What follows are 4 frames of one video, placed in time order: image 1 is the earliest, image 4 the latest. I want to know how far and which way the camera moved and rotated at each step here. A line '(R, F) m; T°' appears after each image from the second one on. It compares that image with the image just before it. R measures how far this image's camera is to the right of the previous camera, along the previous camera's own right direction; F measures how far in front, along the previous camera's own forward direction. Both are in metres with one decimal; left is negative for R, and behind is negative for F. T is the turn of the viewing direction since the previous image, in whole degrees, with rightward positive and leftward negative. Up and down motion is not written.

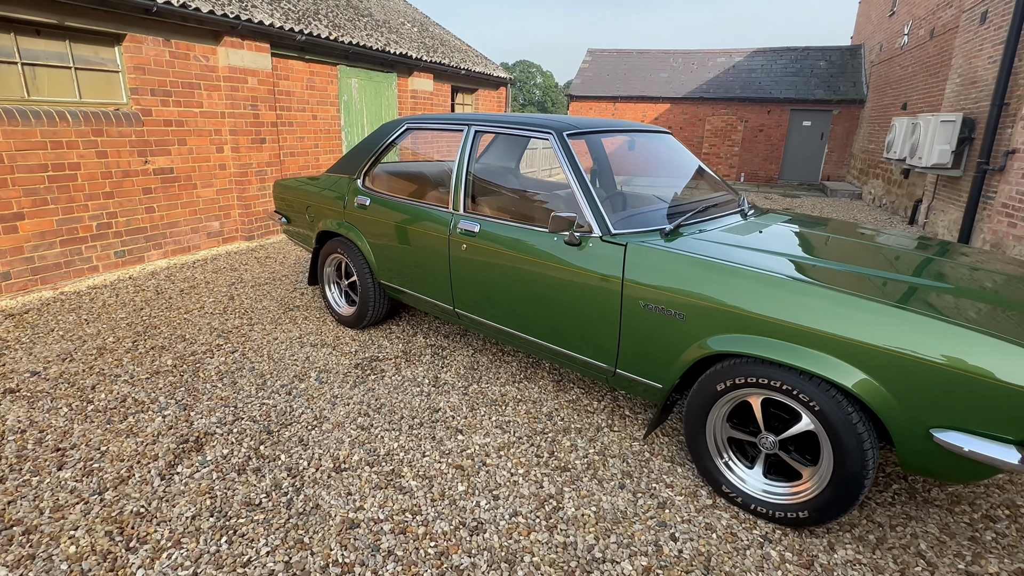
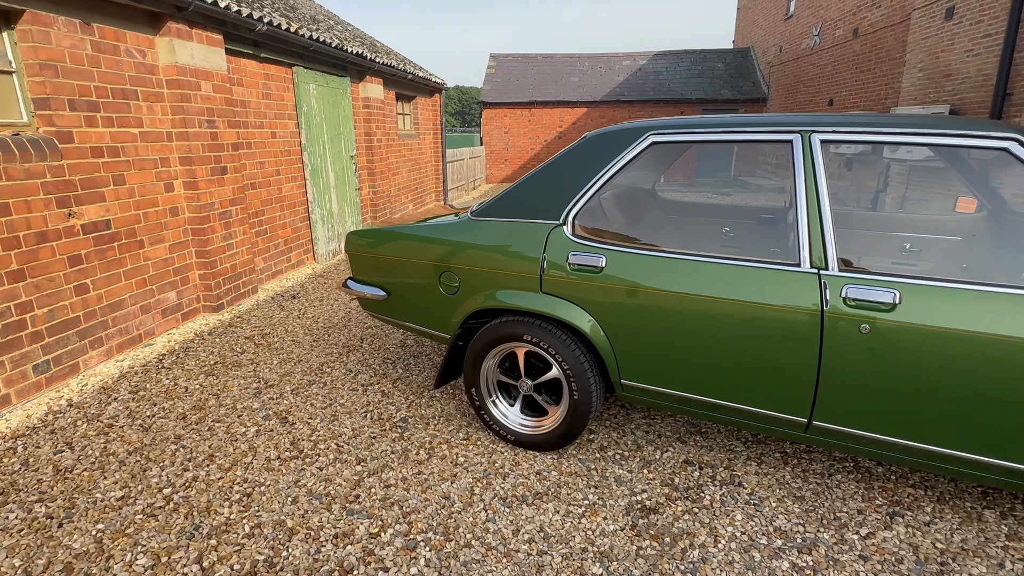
(-1.9, +1.5) m; +14°
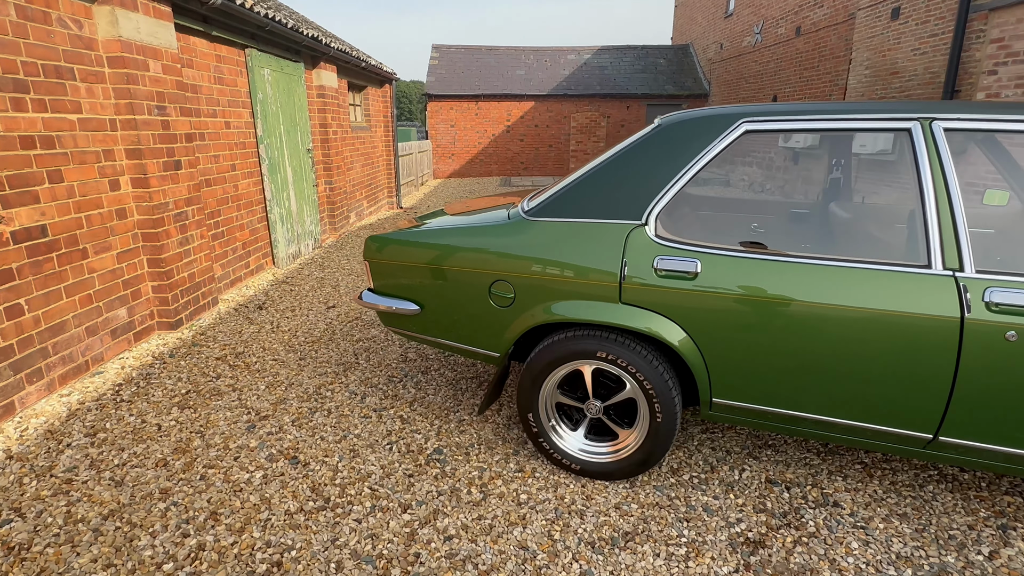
(-0.5, +0.4) m; +7°
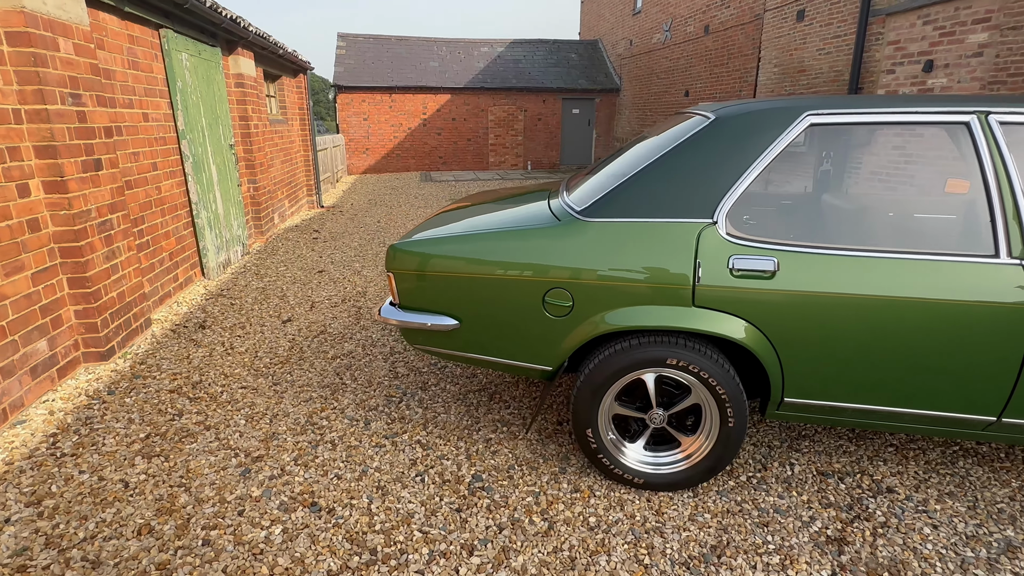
(-0.6, +0.3) m; +10°
